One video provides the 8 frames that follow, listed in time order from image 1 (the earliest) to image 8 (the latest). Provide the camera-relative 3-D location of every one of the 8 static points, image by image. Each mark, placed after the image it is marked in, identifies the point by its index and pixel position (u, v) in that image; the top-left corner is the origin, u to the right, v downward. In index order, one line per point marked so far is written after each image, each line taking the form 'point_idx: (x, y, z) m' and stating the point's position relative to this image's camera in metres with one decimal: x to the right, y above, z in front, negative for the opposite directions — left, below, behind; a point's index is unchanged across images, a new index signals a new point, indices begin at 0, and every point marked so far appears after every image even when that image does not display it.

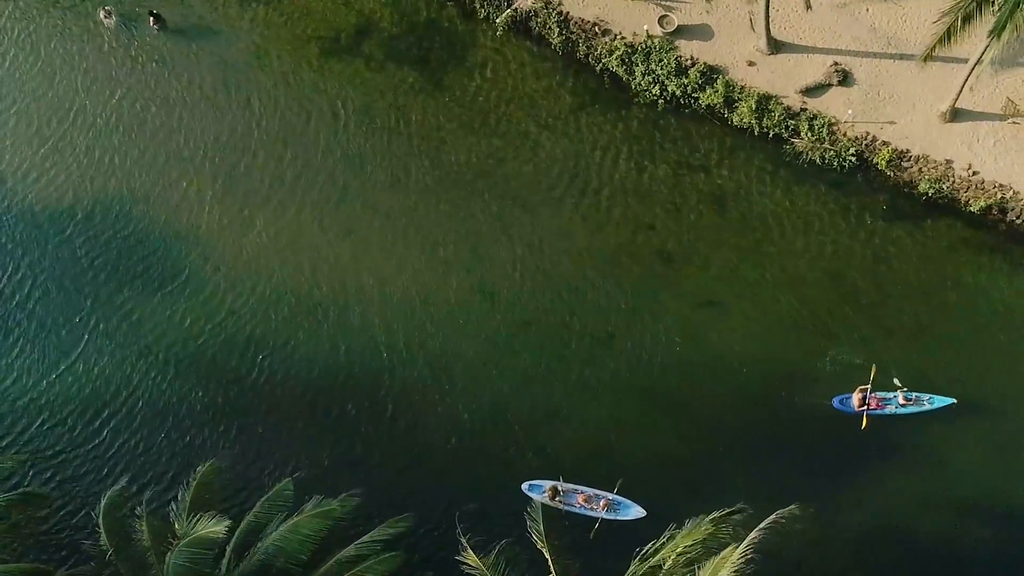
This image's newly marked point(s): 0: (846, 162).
0: (+8.6, +3.3, +19.7) m
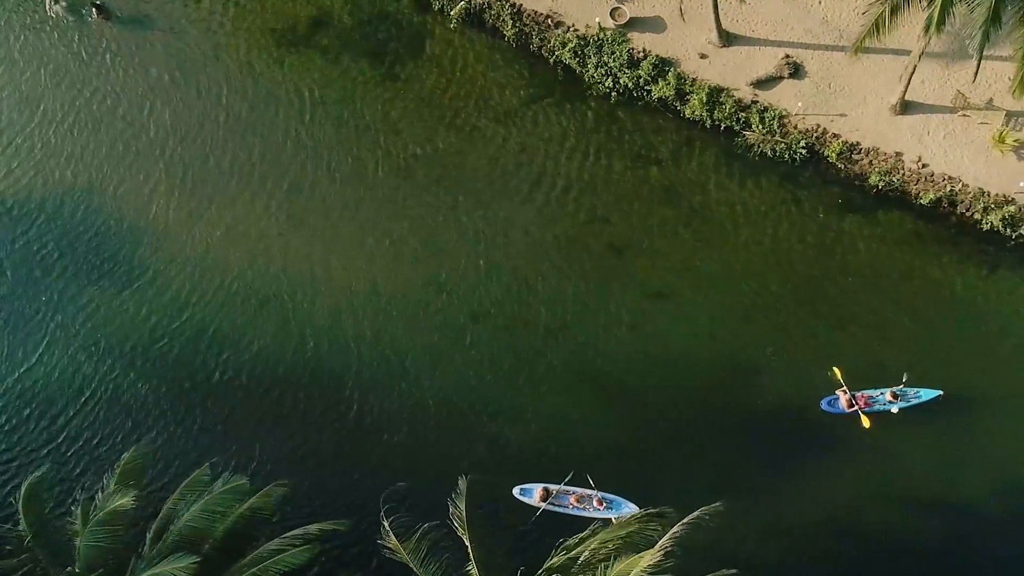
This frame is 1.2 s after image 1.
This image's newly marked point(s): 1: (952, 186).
0: (+7.3, +3.5, +19.7) m
1: (+11.1, +2.6, +19.2) m
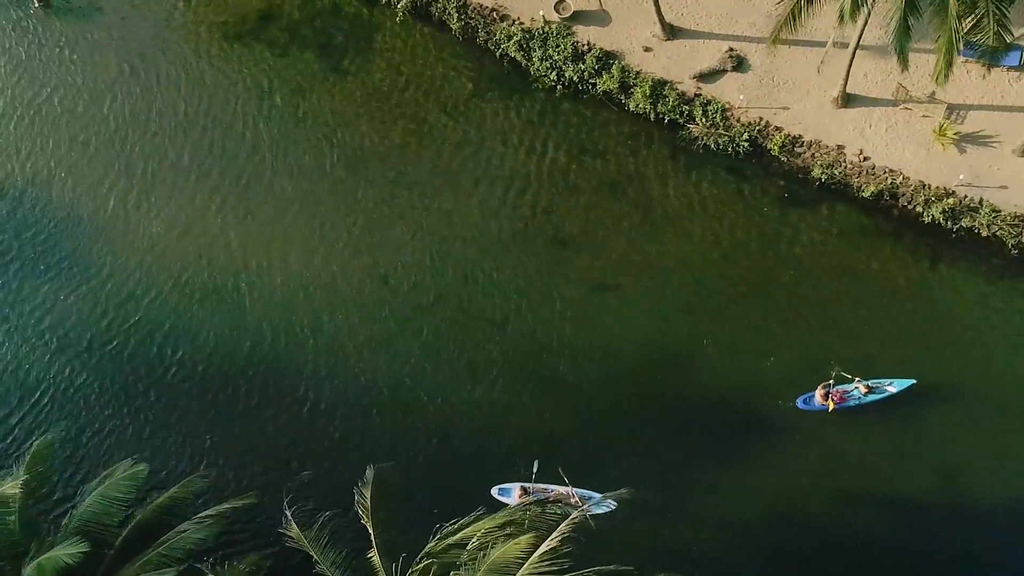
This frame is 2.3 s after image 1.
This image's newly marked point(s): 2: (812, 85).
0: (+5.9, +3.6, +19.8) m
1: (+9.6, +2.7, +19.2) m
2: (+7.7, +5.2, +19.6) m
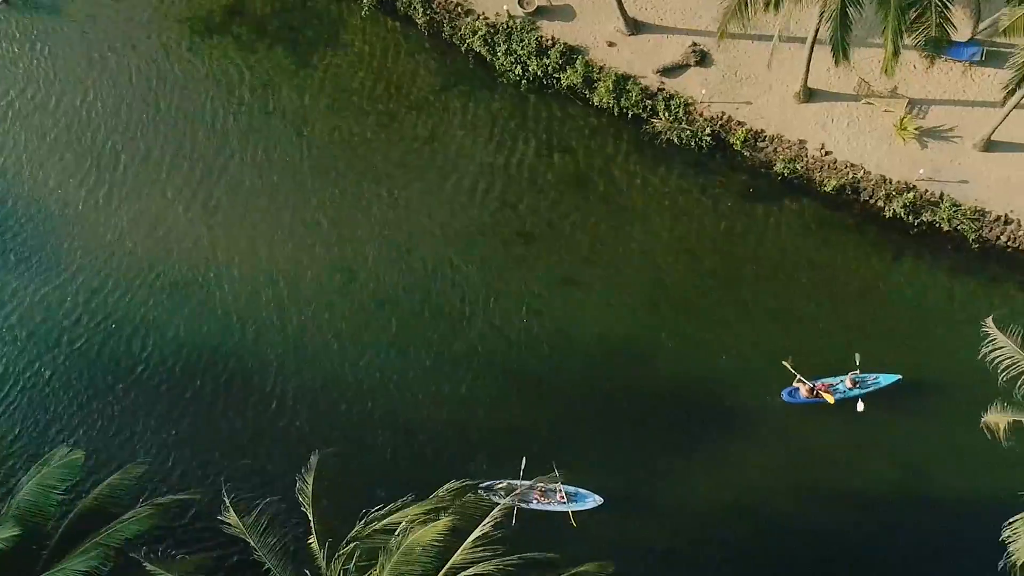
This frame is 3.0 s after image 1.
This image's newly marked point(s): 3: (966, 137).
0: (+5.0, +3.8, +19.8) m
1: (+8.7, +2.9, +19.3) m
2: (+6.8, +5.4, +19.7) m
3: (+11.5, +3.8, +19.2) m
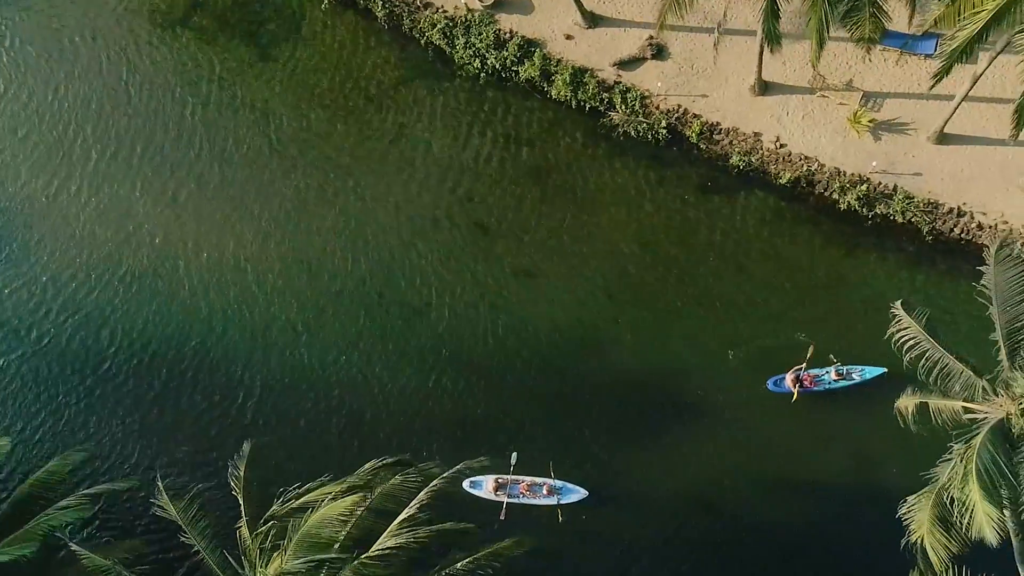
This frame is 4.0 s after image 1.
0: (+3.9, +4.0, +20.0) m
1: (+7.6, +3.1, +19.4) m
2: (+5.7, +5.6, +19.8) m
3: (+10.4, +4.0, +19.3) m
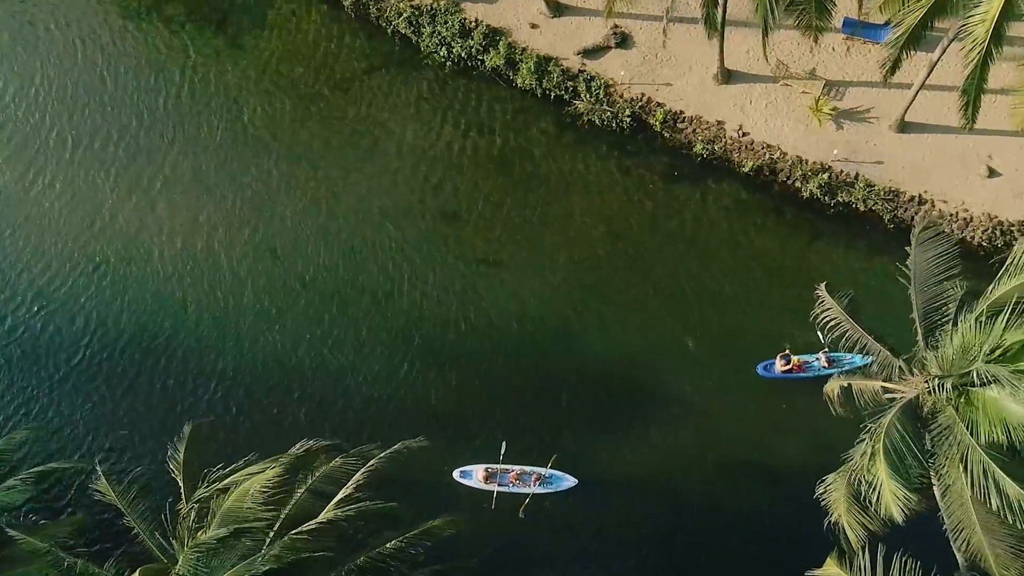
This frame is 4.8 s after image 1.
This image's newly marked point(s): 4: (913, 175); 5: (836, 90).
0: (+2.9, +4.3, +20.1) m
1: (+6.7, +3.4, +19.5) m
2: (+4.8, +5.9, +19.9) m
3: (+9.5, +4.3, +19.4) m
4: (+10.1, +2.8, +19.2) m
5: (+8.3, +5.1, +19.6) m
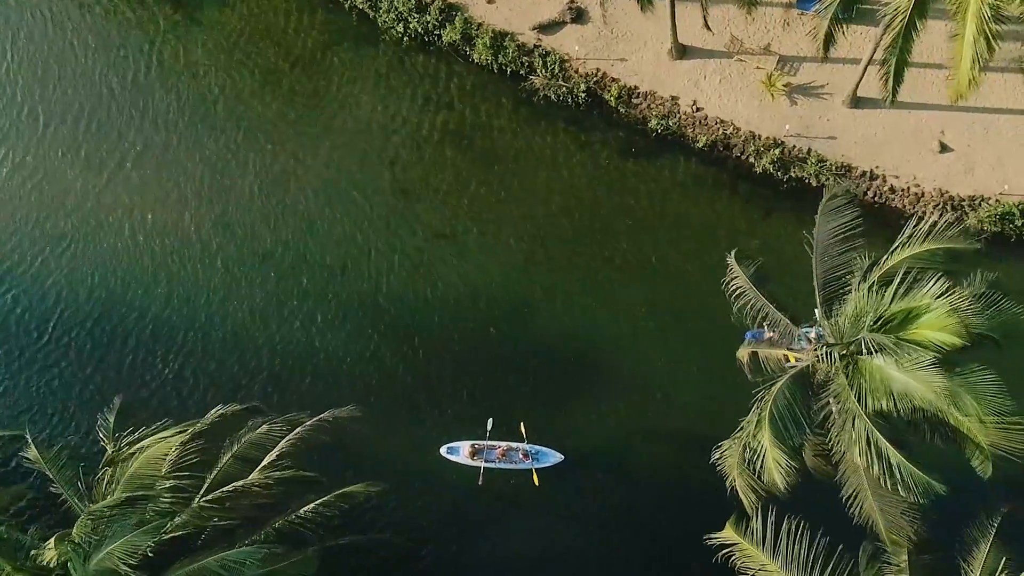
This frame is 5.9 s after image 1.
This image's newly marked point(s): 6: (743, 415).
0: (+1.8, +5.0, +20.1) m
1: (+5.5, +4.1, +19.6) m
2: (+3.6, +6.6, +19.9) m
3: (+8.3, +5.0, +19.5) m
4: (+9.0, +3.5, +19.4) m
5: (+7.1, +5.7, +19.6) m
6: (+5.7, -3.1, +19.1) m
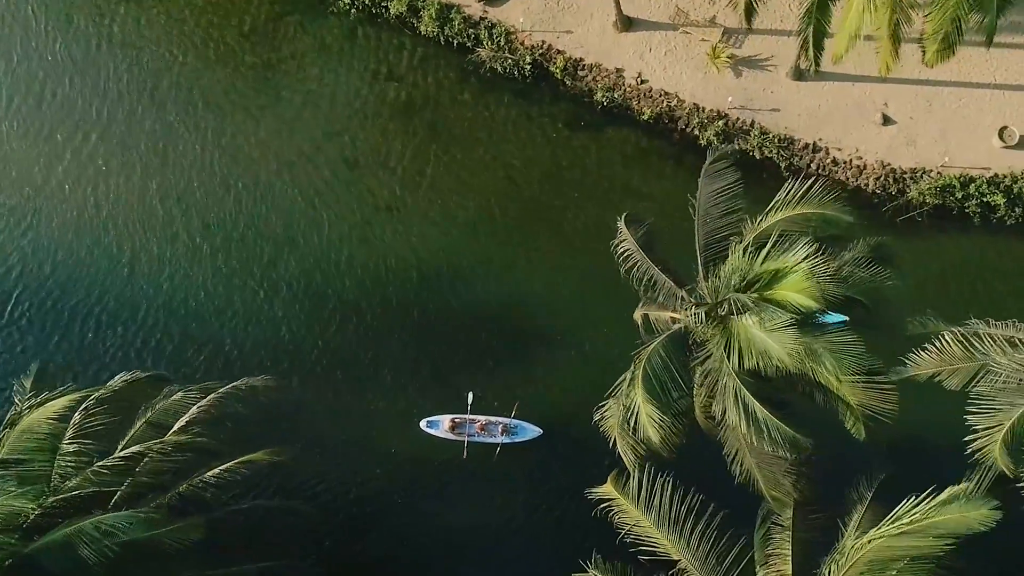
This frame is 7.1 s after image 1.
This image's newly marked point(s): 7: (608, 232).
0: (+0.4, +5.7, +20.2) m
1: (+4.1, +4.8, +19.7) m
2: (+2.2, +7.3, +20.0) m
3: (+6.9, +5.7, +19.6) m
4: (+7.6, +4.2, +19.5) m
5: (+5.7, +6.5, +19.7) m
6: (+4.3, -2.4, +19.4) m
7: (+2.4, +1.5, +20.1) m
